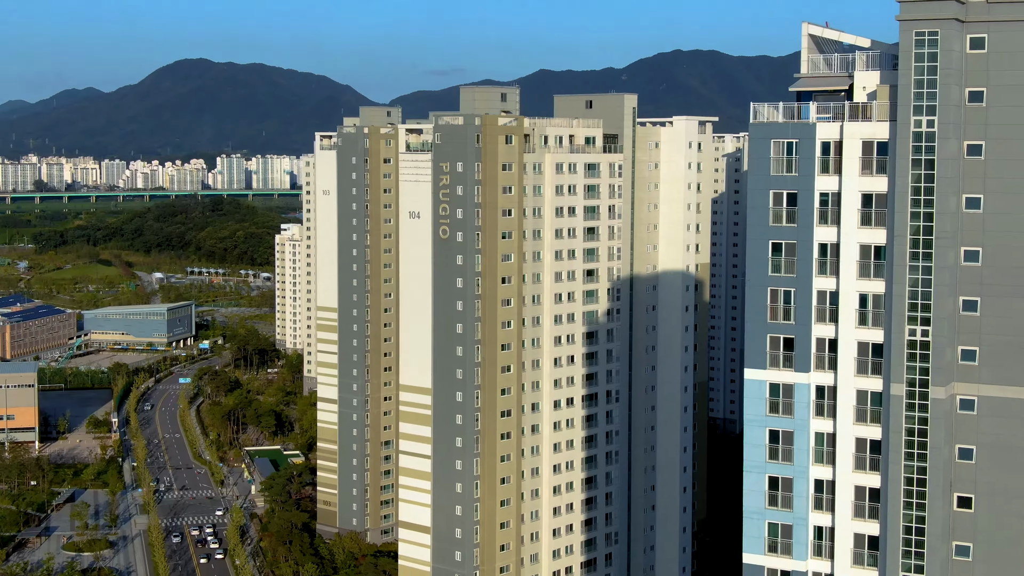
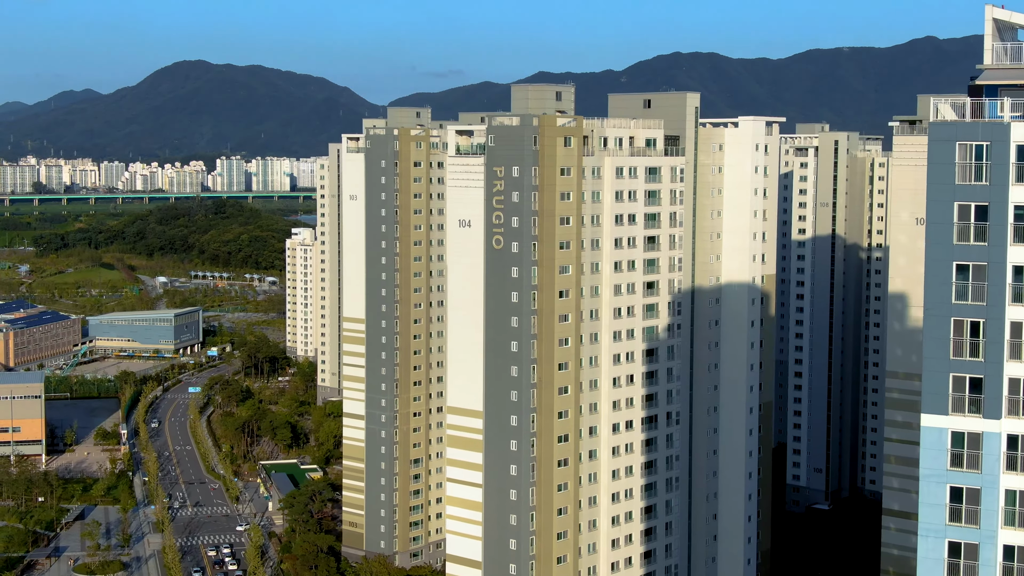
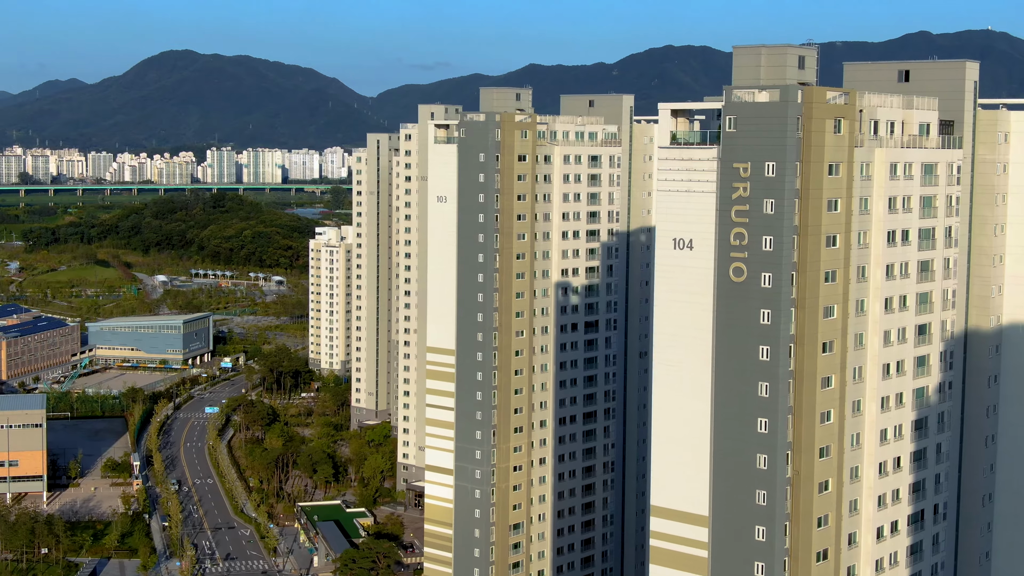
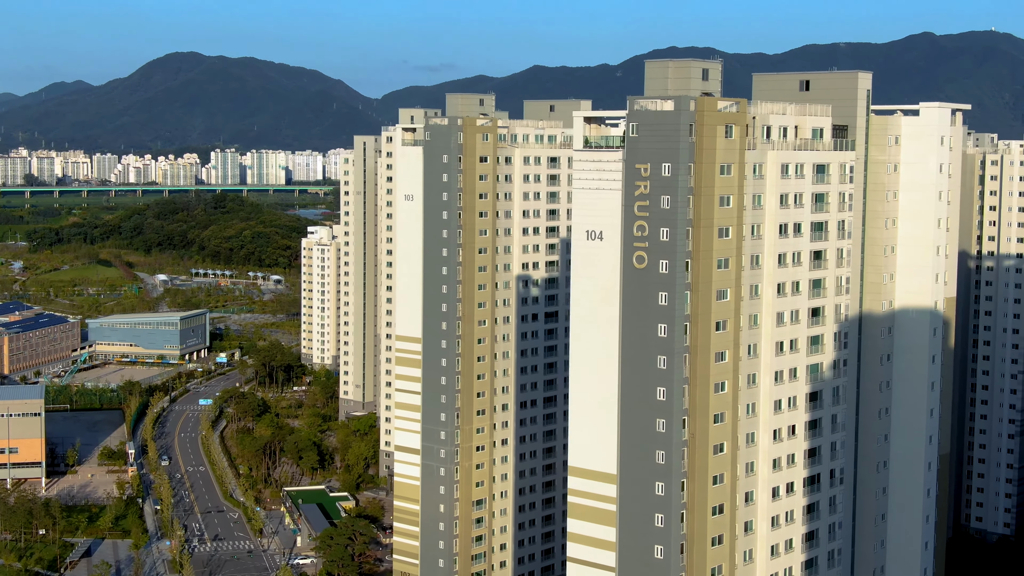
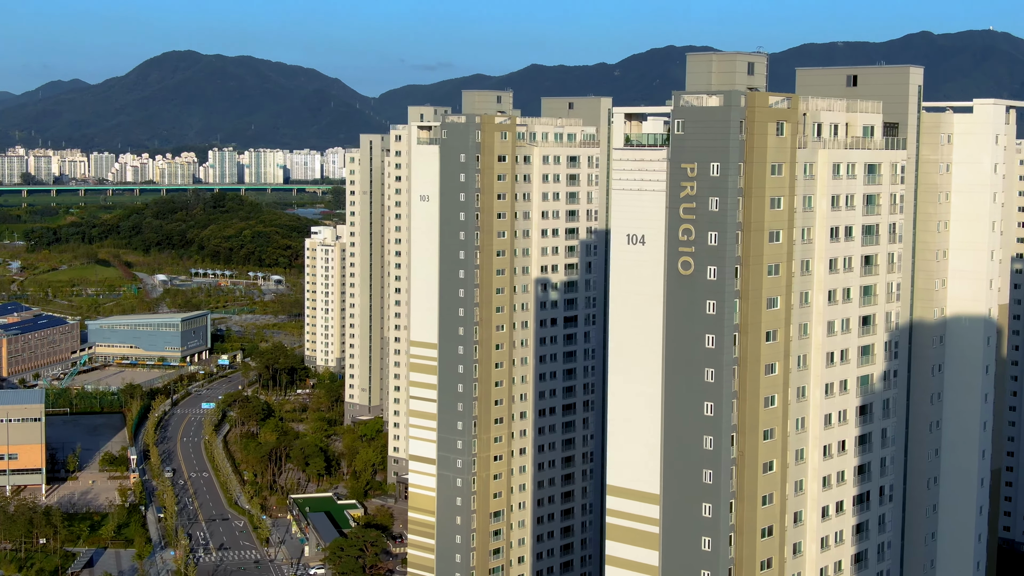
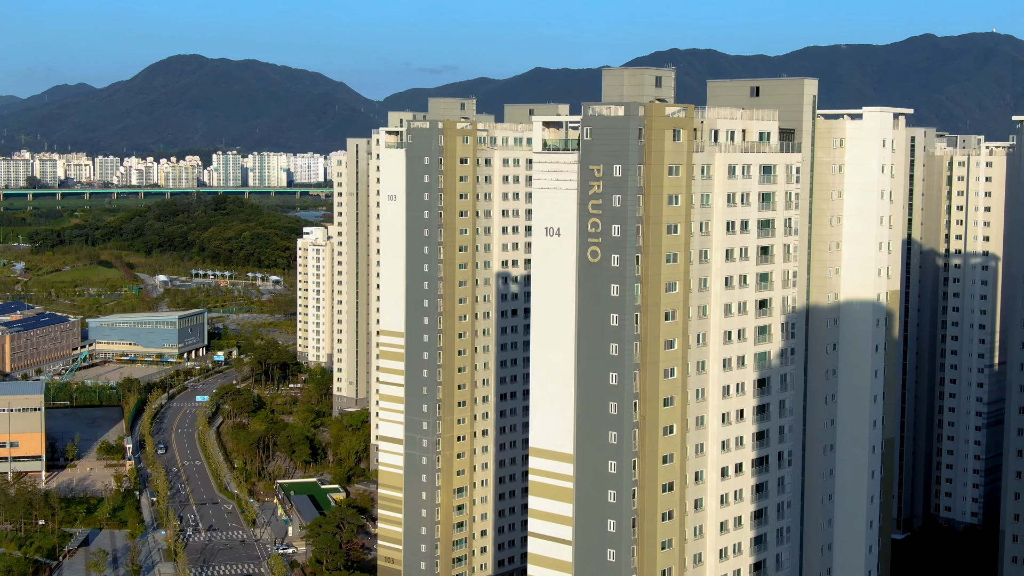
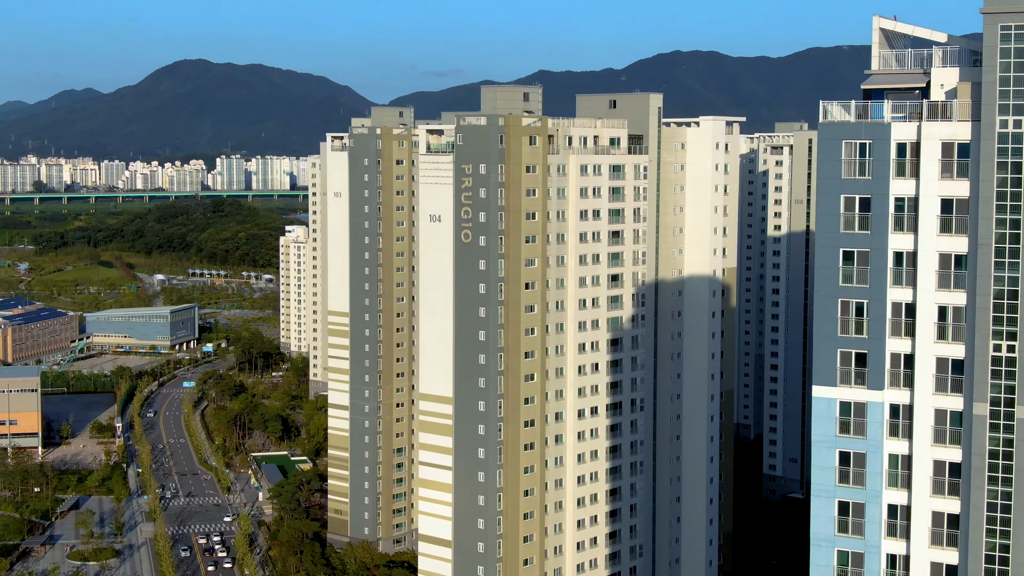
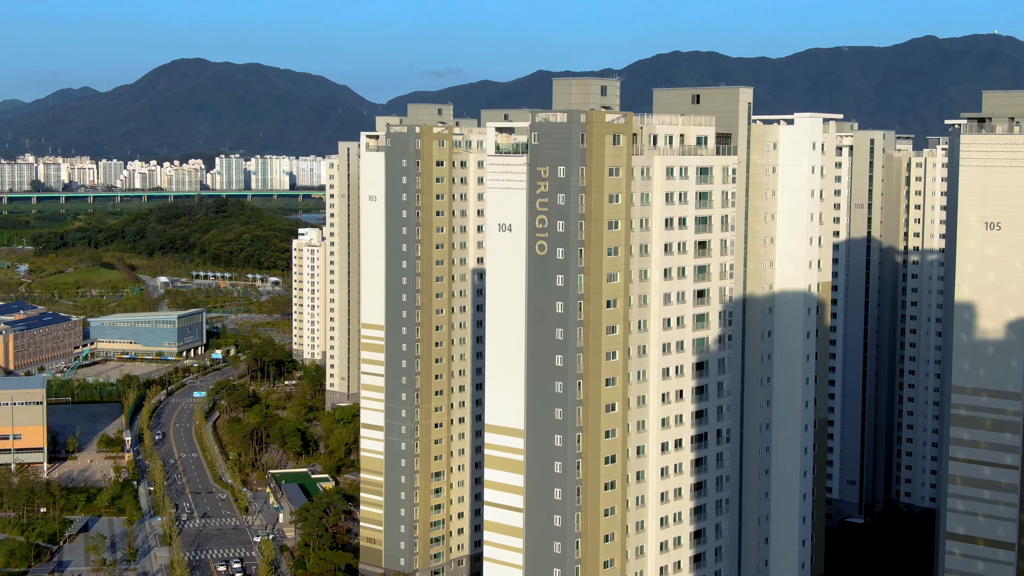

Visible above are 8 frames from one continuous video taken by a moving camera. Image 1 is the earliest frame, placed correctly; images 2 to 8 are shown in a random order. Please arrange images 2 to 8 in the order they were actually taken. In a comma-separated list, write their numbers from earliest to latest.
7, 2, 8, 6, 4, 5, 3
